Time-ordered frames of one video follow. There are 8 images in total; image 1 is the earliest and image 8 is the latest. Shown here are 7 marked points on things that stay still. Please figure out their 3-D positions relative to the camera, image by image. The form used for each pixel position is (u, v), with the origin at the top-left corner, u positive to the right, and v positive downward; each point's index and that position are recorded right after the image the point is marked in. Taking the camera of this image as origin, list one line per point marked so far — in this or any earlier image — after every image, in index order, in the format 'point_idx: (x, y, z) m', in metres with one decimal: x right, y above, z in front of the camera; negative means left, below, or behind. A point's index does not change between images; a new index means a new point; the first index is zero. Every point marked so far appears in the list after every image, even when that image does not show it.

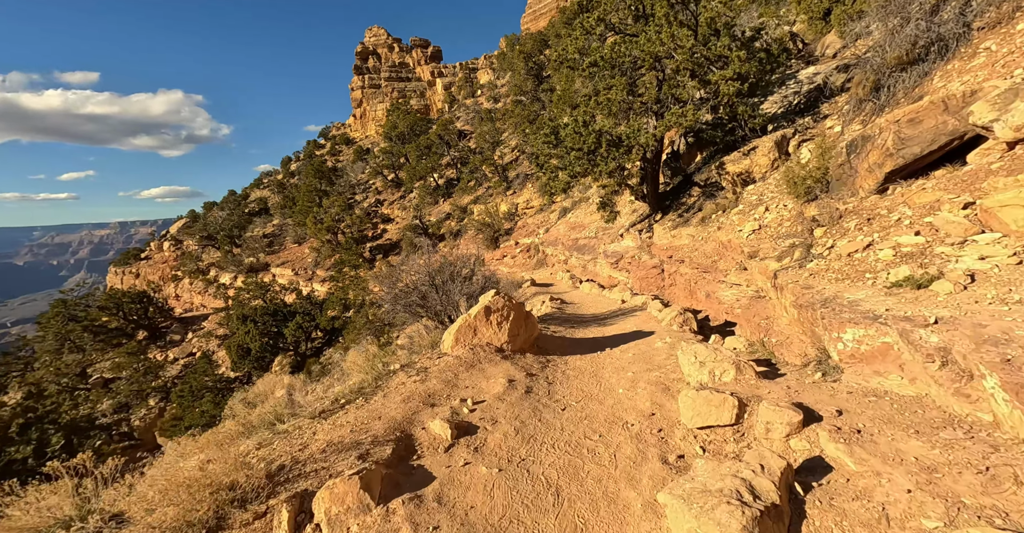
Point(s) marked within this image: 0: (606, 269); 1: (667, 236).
0: (+3.9, -0.1, +19.8) m
1: (+5.7, +1.1, +16.4) m
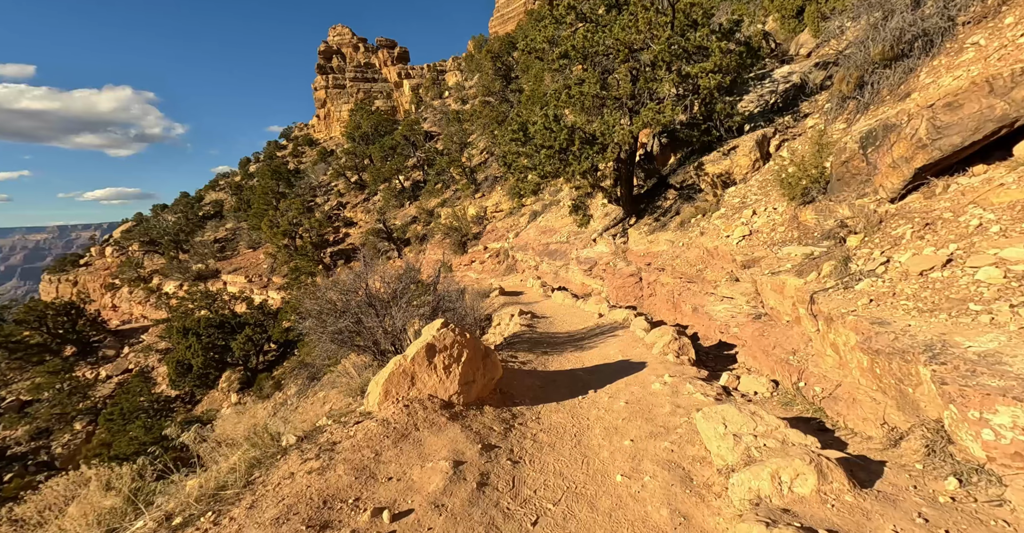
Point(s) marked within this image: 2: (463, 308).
0: (+2.6, -0.4, +18.7) m
1: (+4.6, +0.9, +15.4) m
2: (-1.6, -1.4, +16.0) m
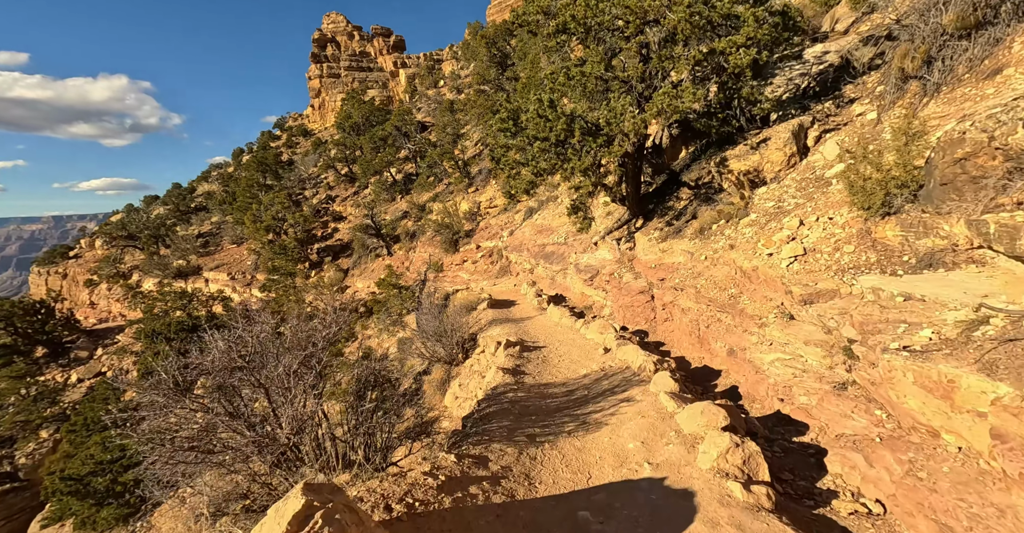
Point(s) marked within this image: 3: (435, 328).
0: (+2.3, -0.6, +16.6) m
1: (+4.3, +0.5, +13.2) m
2: (-2.0, -1.7, +13.9) m
3: (-2.2, -1.8, +13.7) m
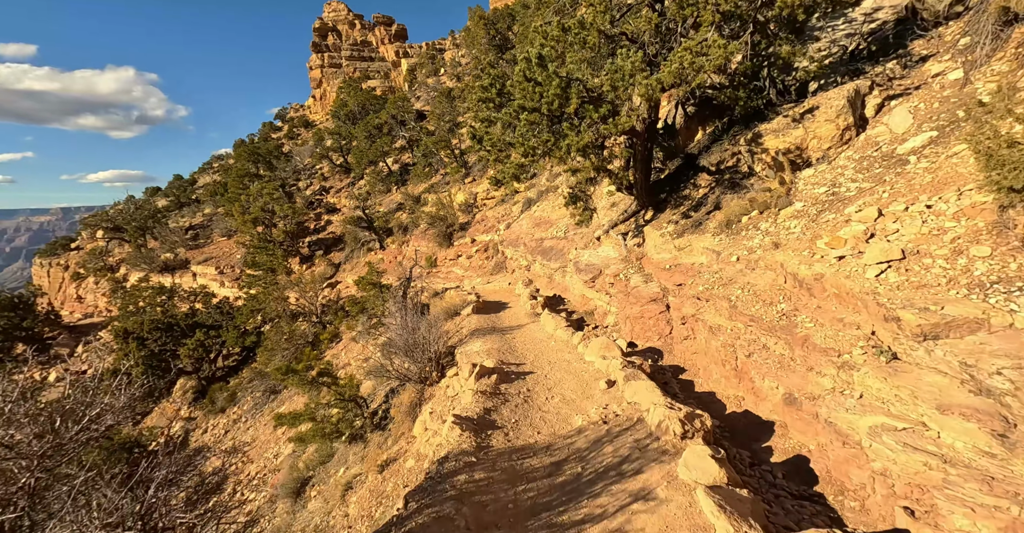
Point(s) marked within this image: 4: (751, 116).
0: (+2.0, -0.6, +14.4) m
1: (+3.9, +0.5, +11.1) m
2: (-2.3, -1.6, +11.8) m
3: (-2.6, -1.8, +11.6) m
4: (+6.0, +3.8, +12.0) m
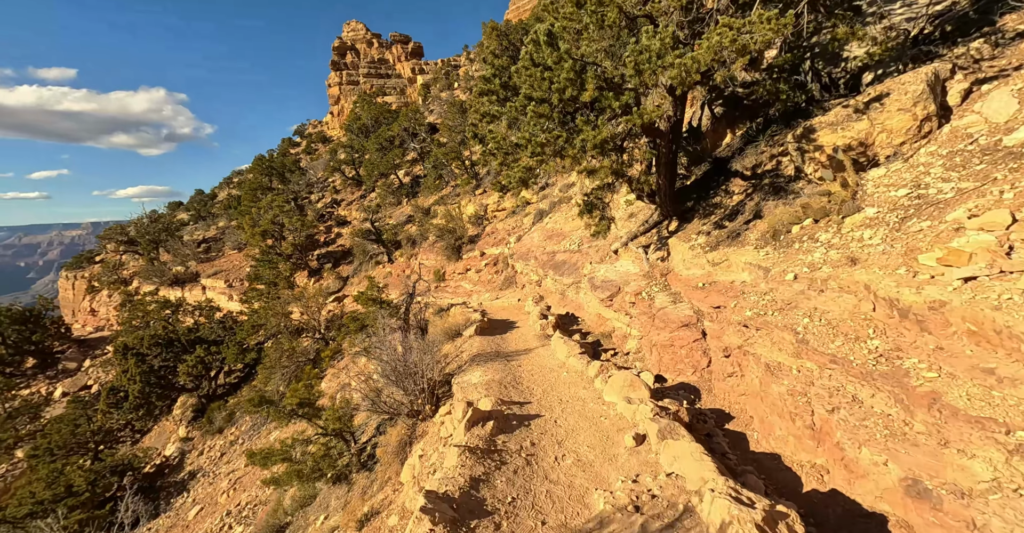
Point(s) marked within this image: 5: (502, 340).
0: (+2.2, -1.0, +12.9) m
1: (+4.1, +0.2, +9.5) m
2: (-2.1, -2.0, +10.4) m
3: (-2.4, -2.2, +10.2) m
4: (+6.2, +3.4, +10.5) m
5: (-0.3, -1.9, +12.4) m
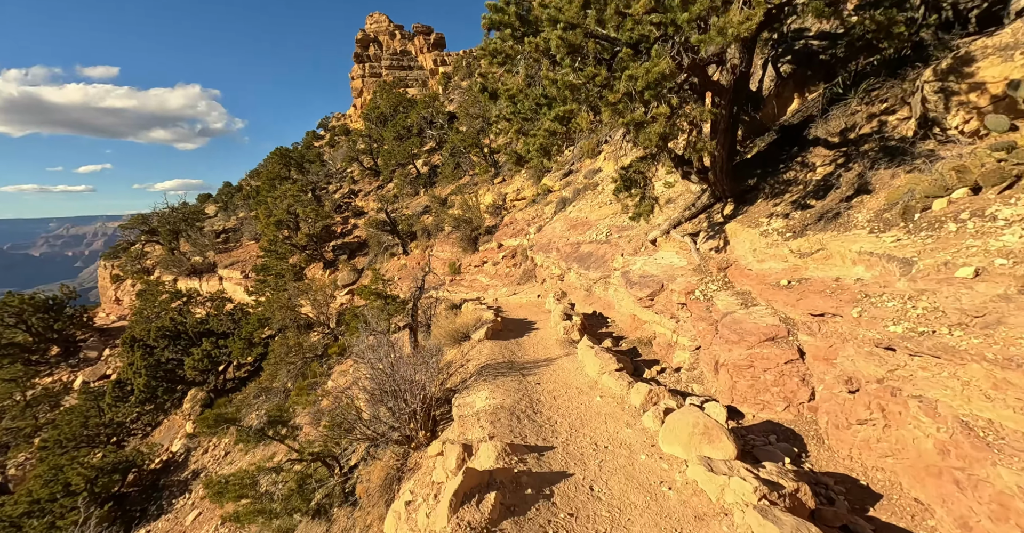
0: (+2.6, -0.8, +10.7) m
1: (+4.3, +0.3, +7.2) m
2: (-1.8, -1.8, +8.4) m
3: (-2.1, -2.0, +8.1) m
4: (+6.5, +3.5, +8.1) m
5: (+0.1, -1.7, +10.3) m
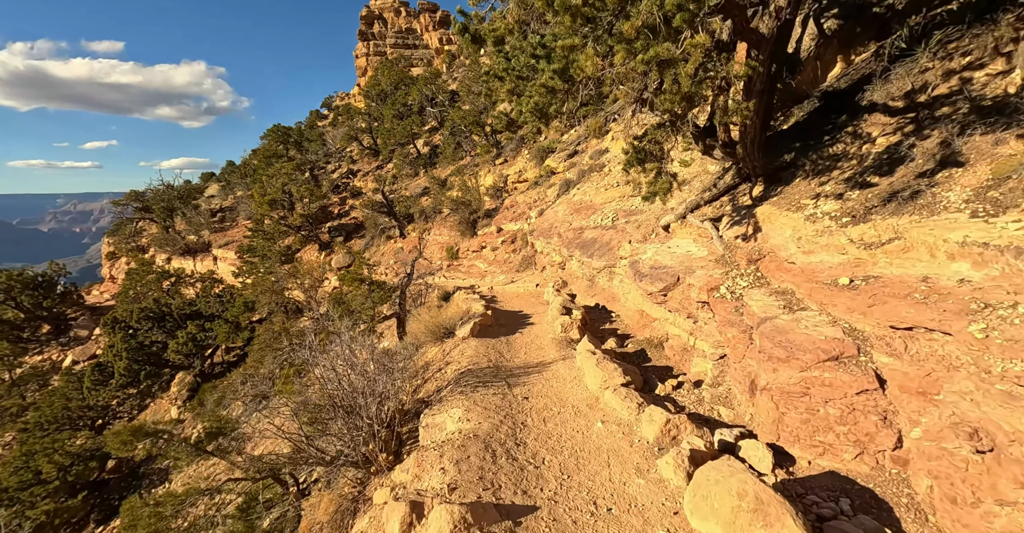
0: (+2.4, -0.6, +9.2) m
1: (+4.1, +0.4, +5.7) m
2: (-2.1, -1.6, +6.9) m
3: (-2.4, -1.8, +6.7) m
4: (+6.4, +3.6, +6.4) m
5: (-0.1, -1.5, +8.9) m
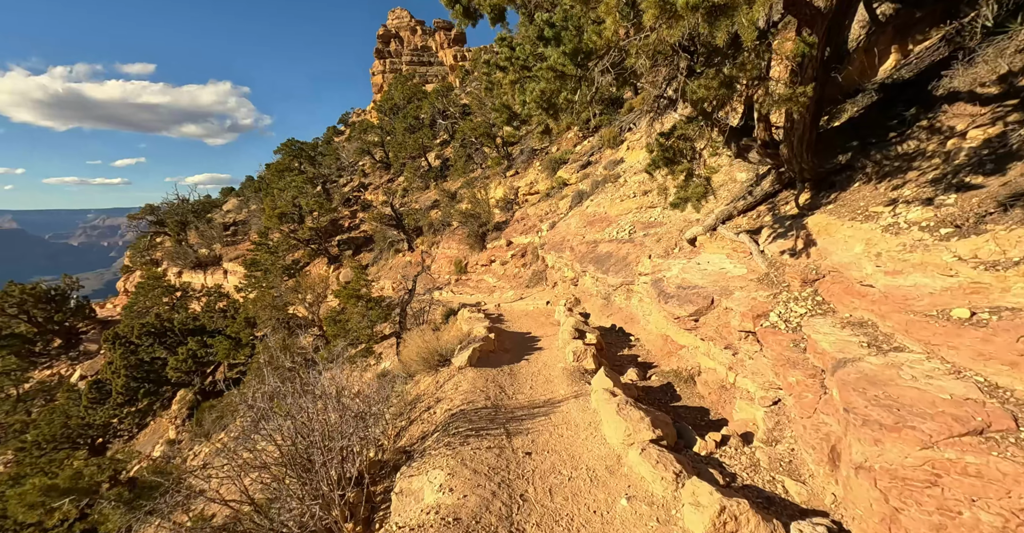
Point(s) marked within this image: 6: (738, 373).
0: (+2.5, -0.9, +7.9) m
1: (+4.1, +0.2, +4.3) m
2: (-2.1, -1.8, +5.7) m
3: (-2.4, -2.0, +5.5) m
4: (+6.4, +3.3, +5.1) m
5: (0.0, -1.8, +7.6) m
6: (+2.9, -1.4, +6.1) m
